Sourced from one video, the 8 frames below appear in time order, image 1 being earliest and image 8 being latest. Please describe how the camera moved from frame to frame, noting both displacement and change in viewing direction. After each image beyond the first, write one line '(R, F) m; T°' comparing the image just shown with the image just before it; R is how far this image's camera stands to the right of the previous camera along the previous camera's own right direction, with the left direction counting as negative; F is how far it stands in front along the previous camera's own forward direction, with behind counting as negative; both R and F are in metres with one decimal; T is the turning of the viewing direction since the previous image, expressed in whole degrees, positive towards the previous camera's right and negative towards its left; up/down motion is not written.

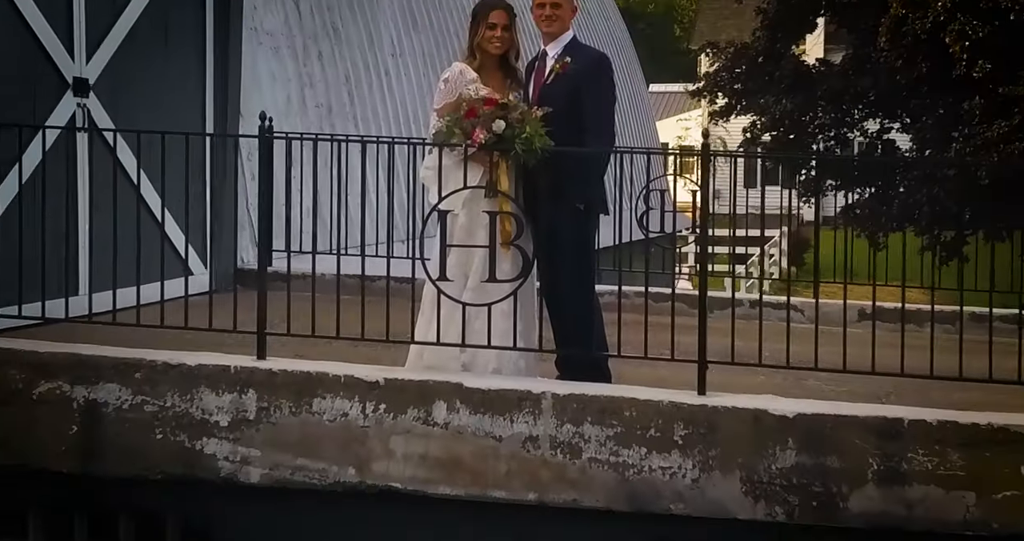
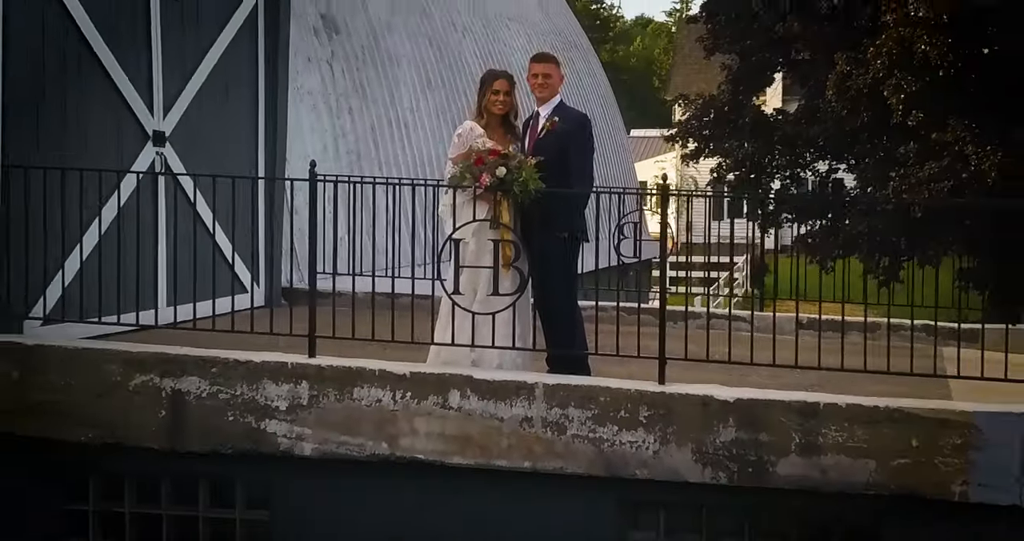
(0.0, -0.9) m; 0°
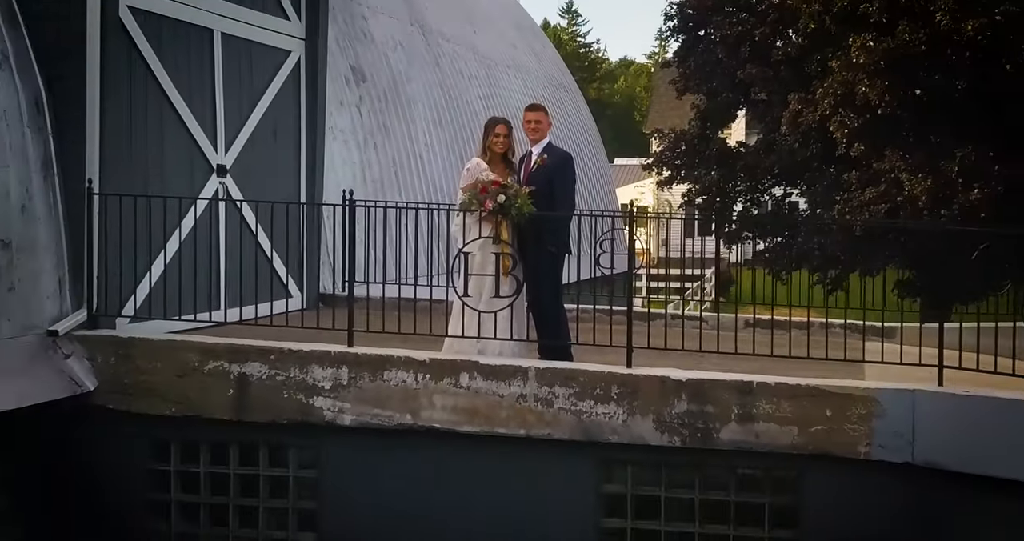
(0.0, -1.1) m; 0°
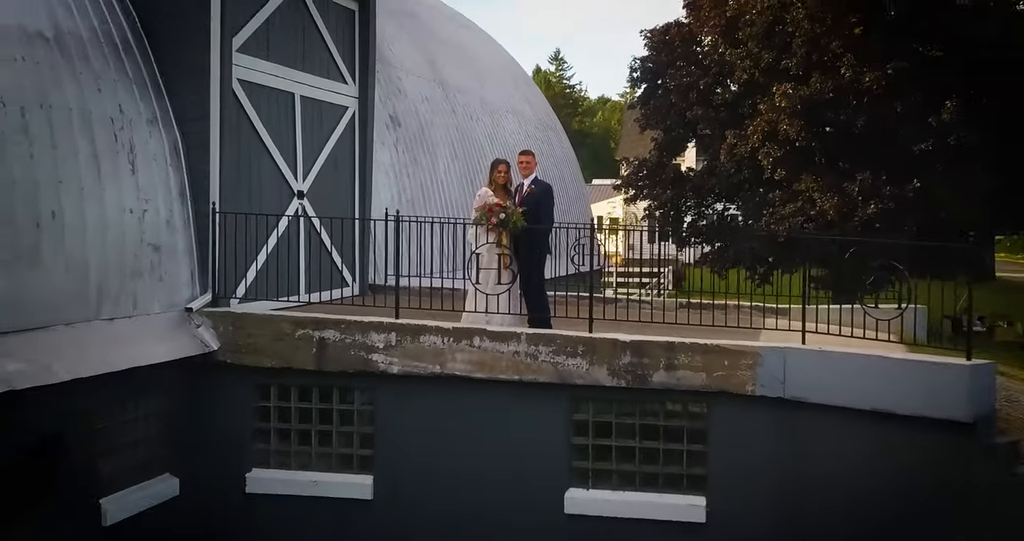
(0.0, -2.4) m; 0°
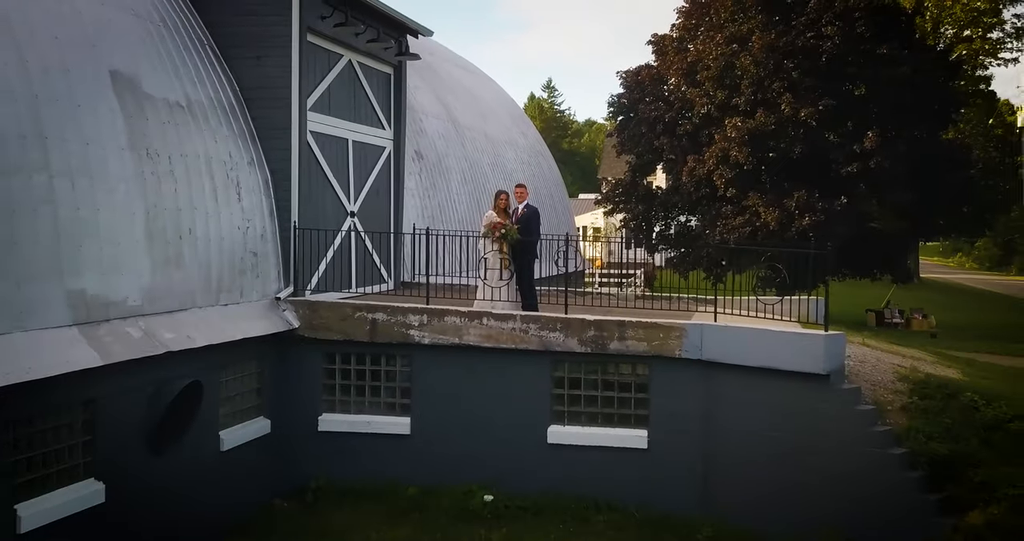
(0.0, -3.1) m; 0°
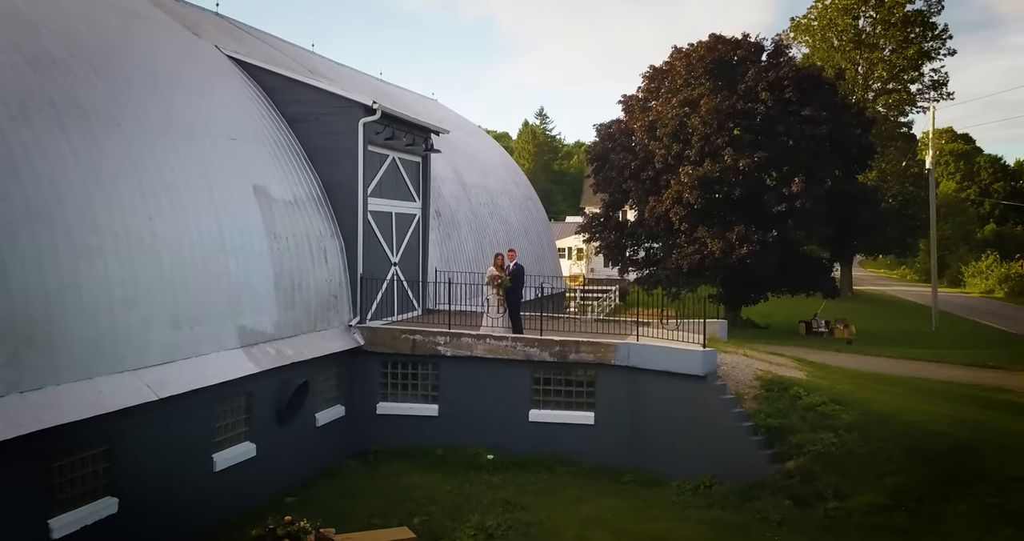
(0.0, -5.5) m; 0°
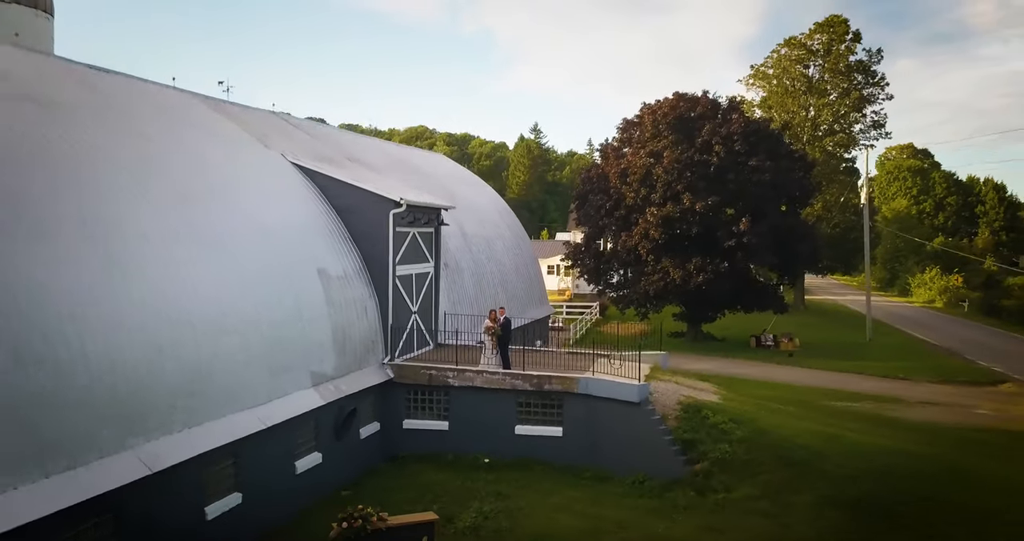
(+0.2, -5.9) m; 0°
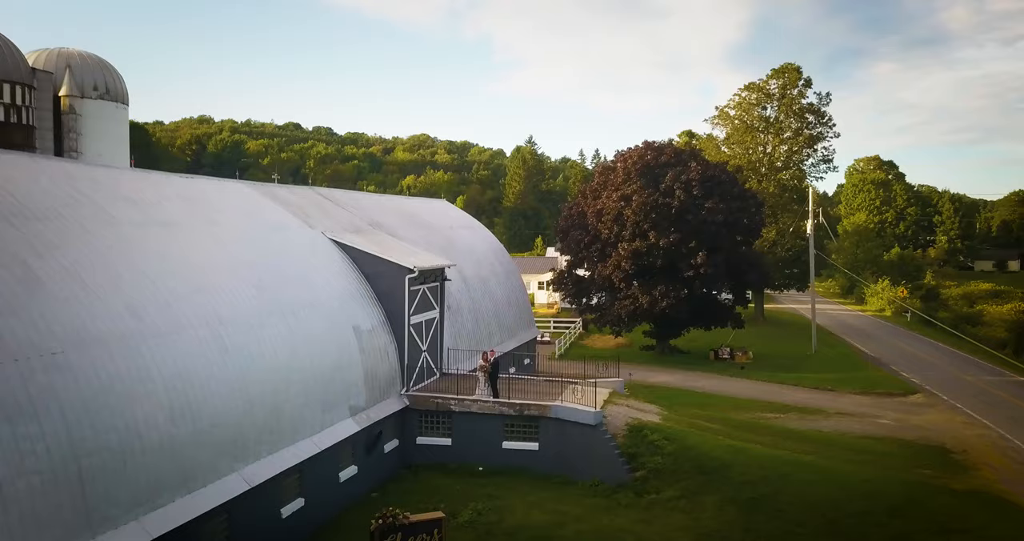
(+0.5, -6.6) m; 0°
